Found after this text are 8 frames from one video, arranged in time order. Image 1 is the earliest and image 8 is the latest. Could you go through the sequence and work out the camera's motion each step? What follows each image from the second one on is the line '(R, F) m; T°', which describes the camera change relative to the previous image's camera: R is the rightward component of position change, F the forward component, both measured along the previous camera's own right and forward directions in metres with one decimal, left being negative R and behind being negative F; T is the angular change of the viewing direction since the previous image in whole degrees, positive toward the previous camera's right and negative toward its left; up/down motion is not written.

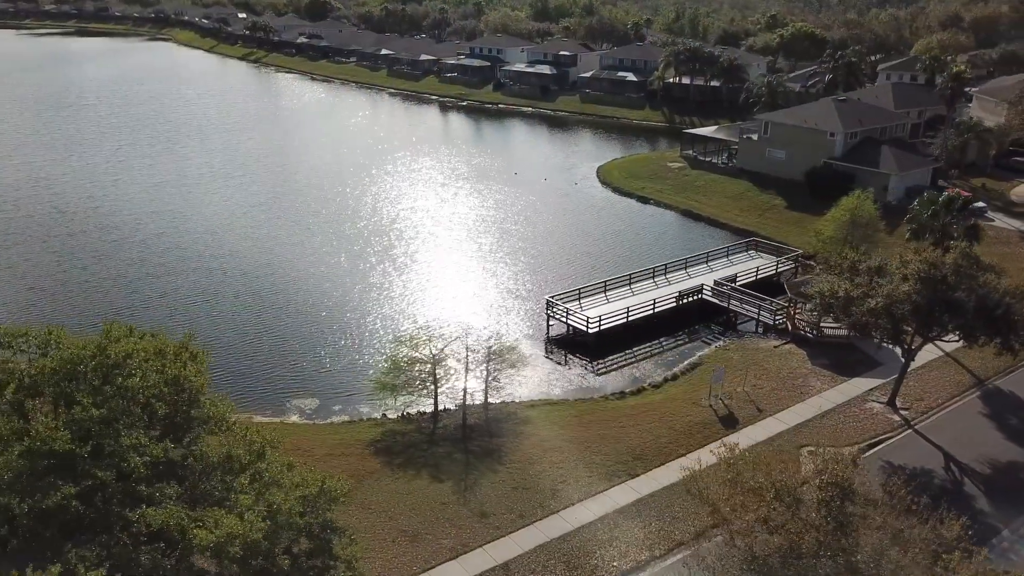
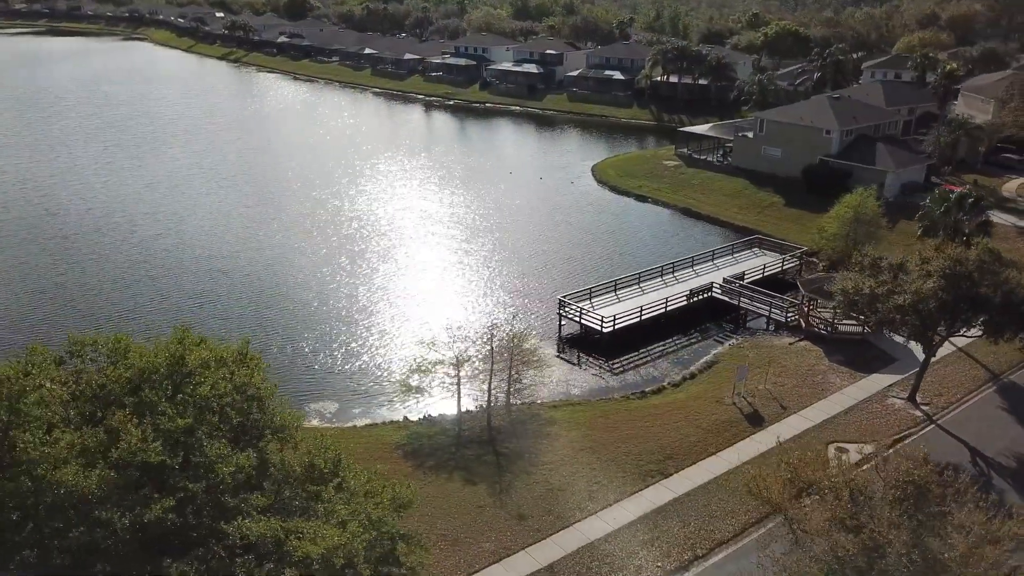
(-1.5, +0.1) m; +2°
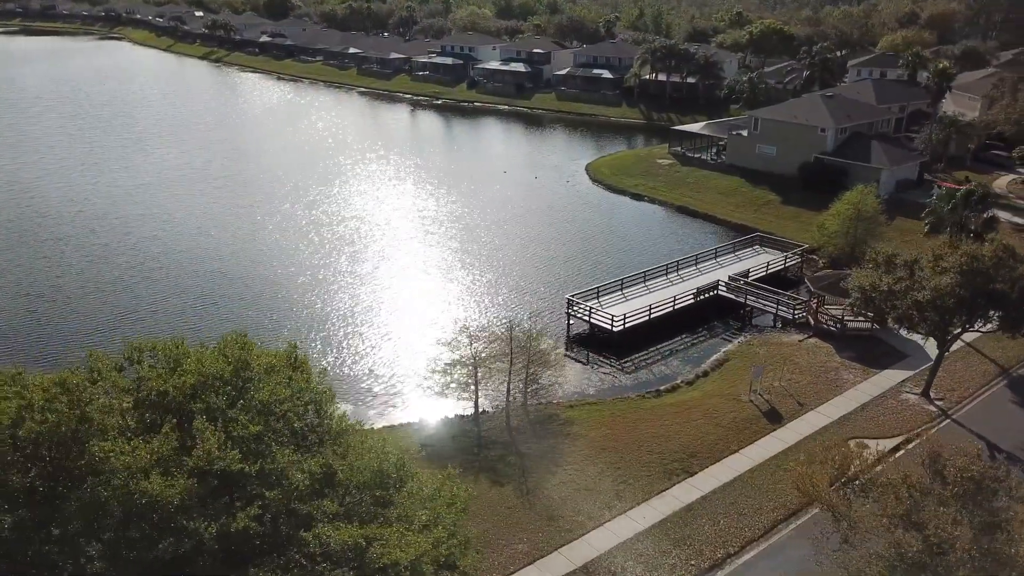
(-1.2, +0.1) m; +1°
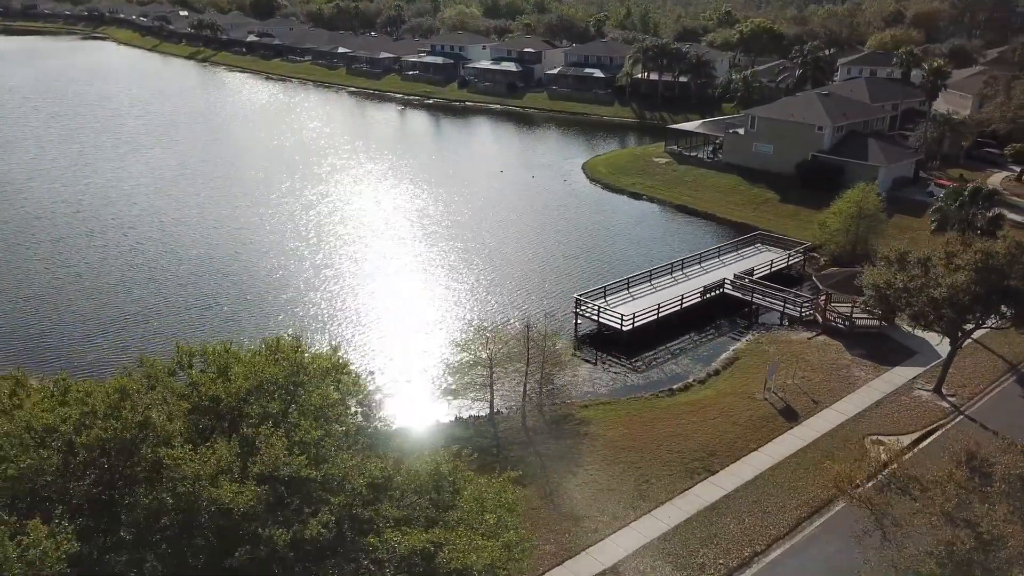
(-1.0, +0.1) m; +1°
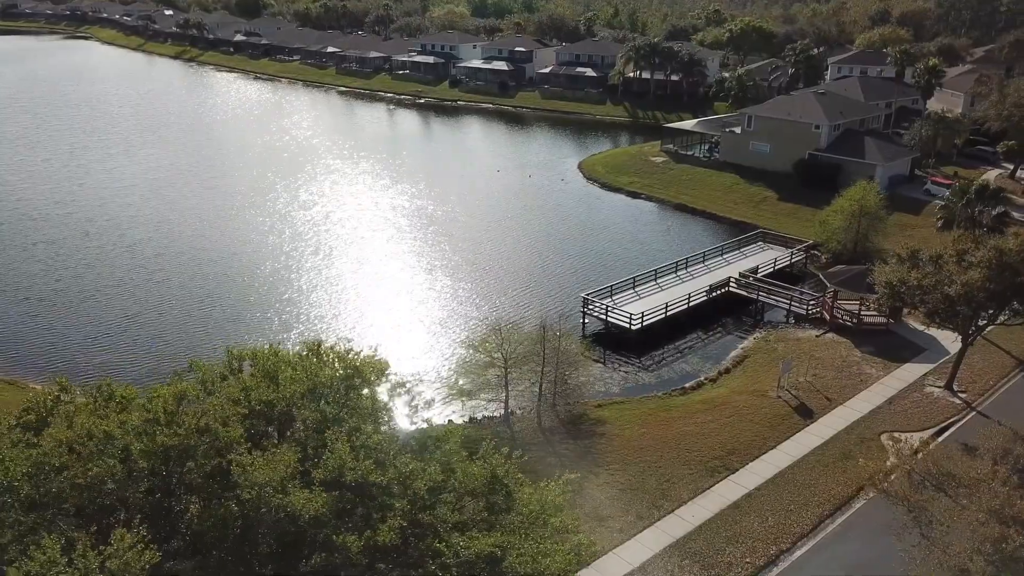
(-0.9, +0.1) m; +1°
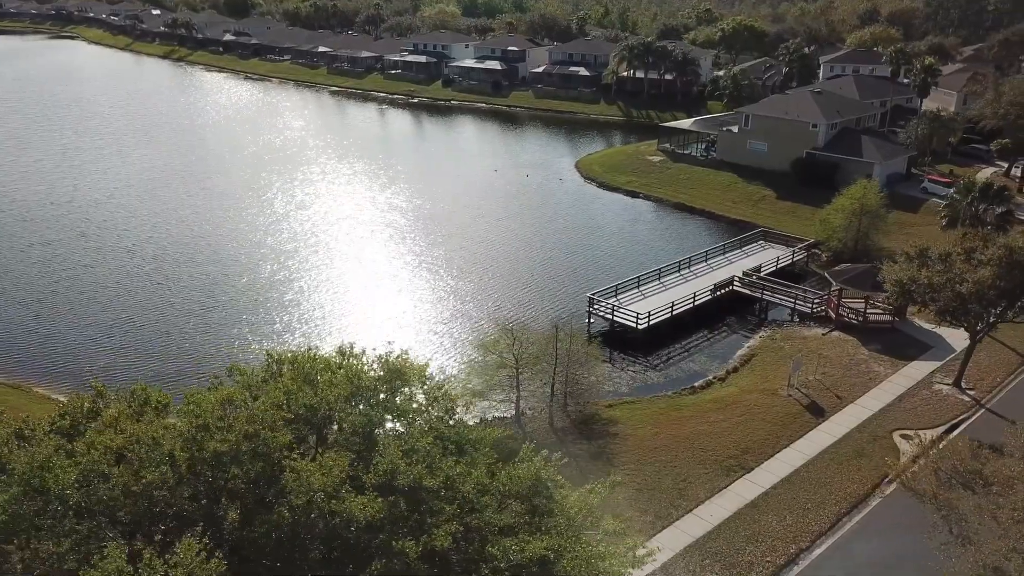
(-0.7, +0.1) m; +1°
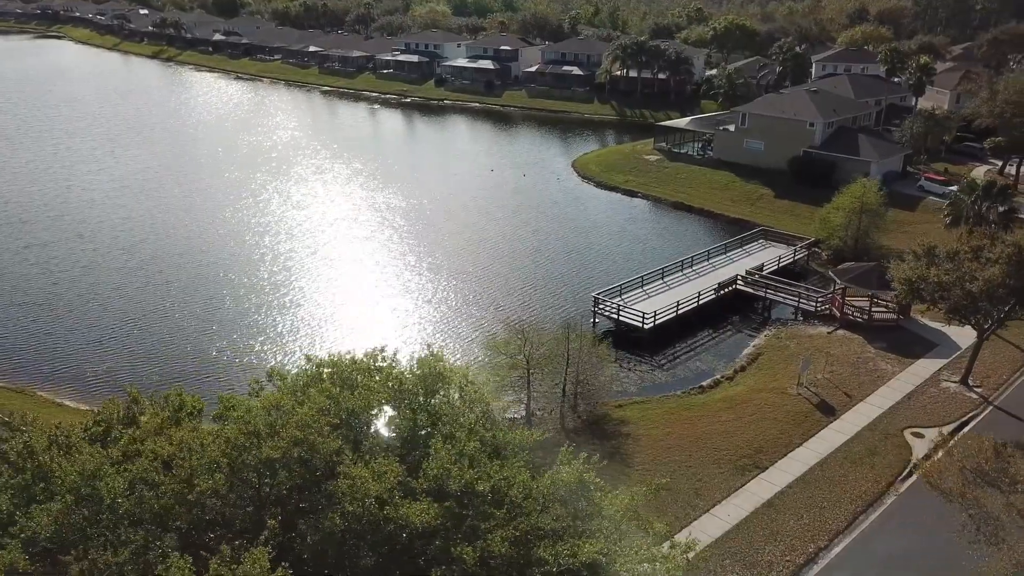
(-0.7, +0.1) m; +1°
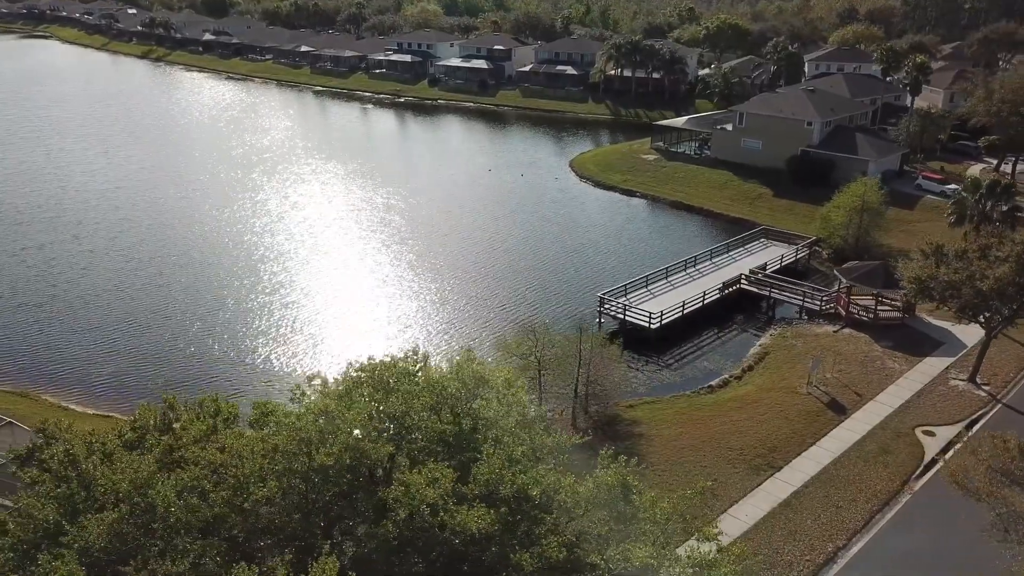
(-0.7, +0.1) m; +1°
